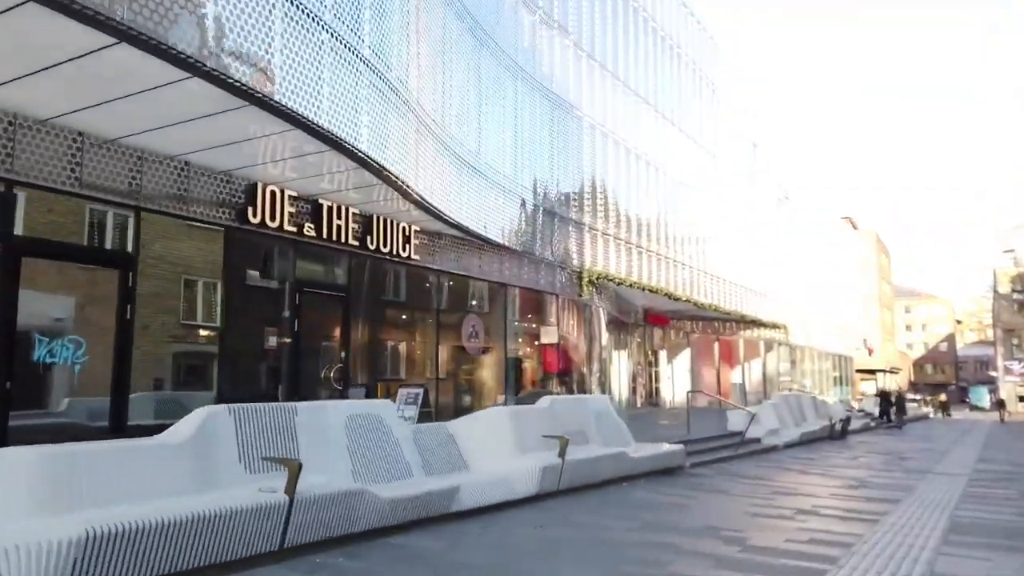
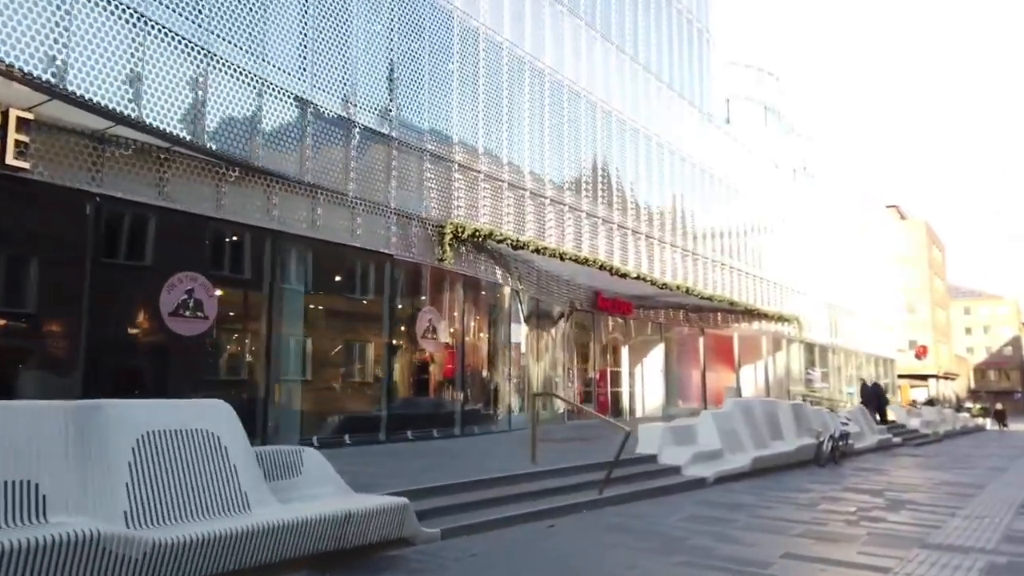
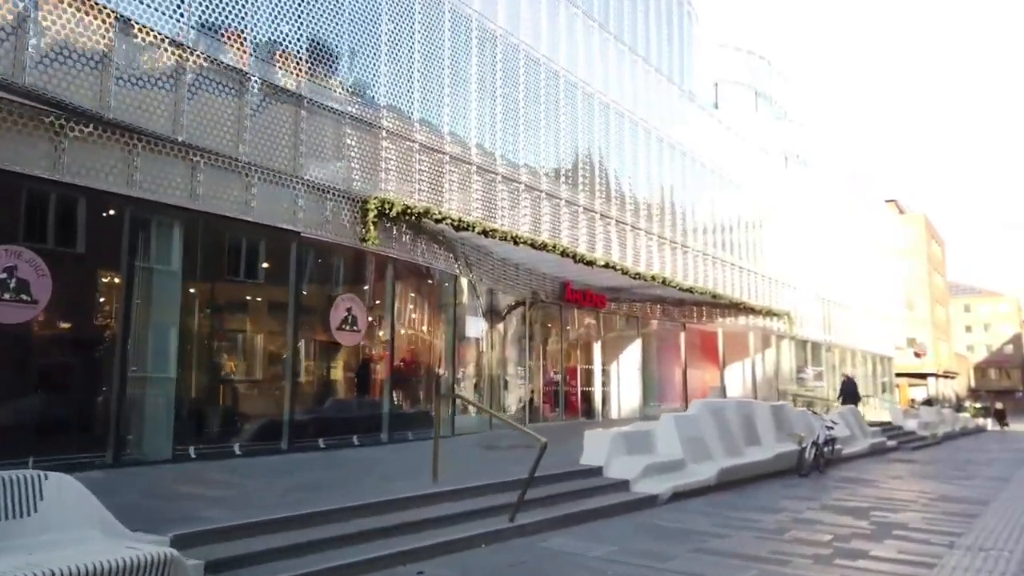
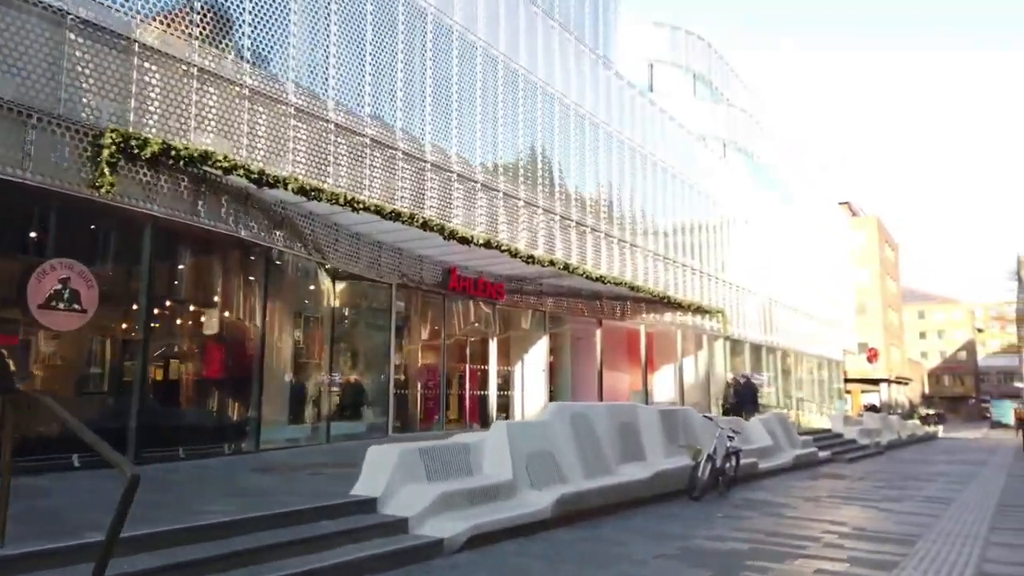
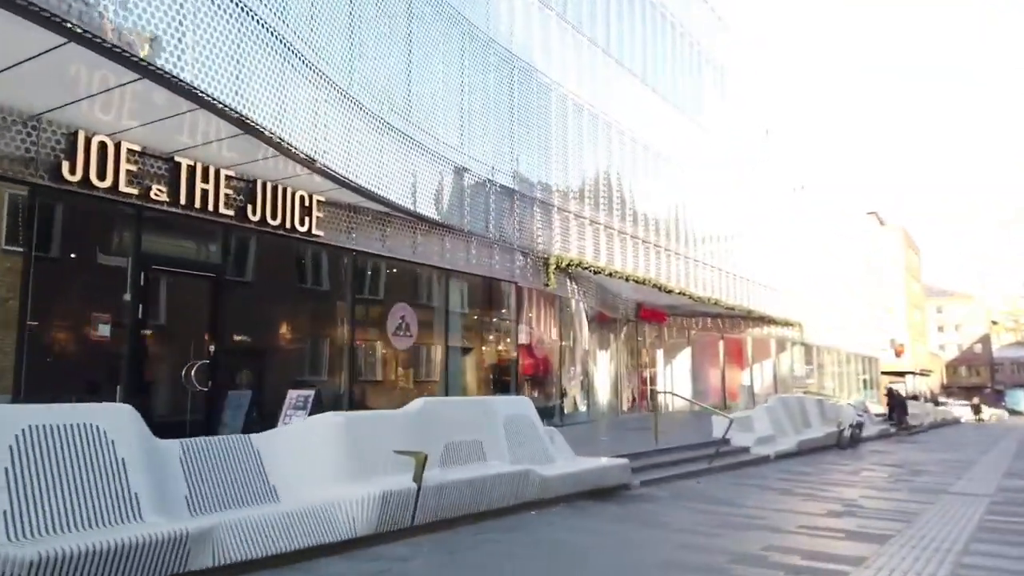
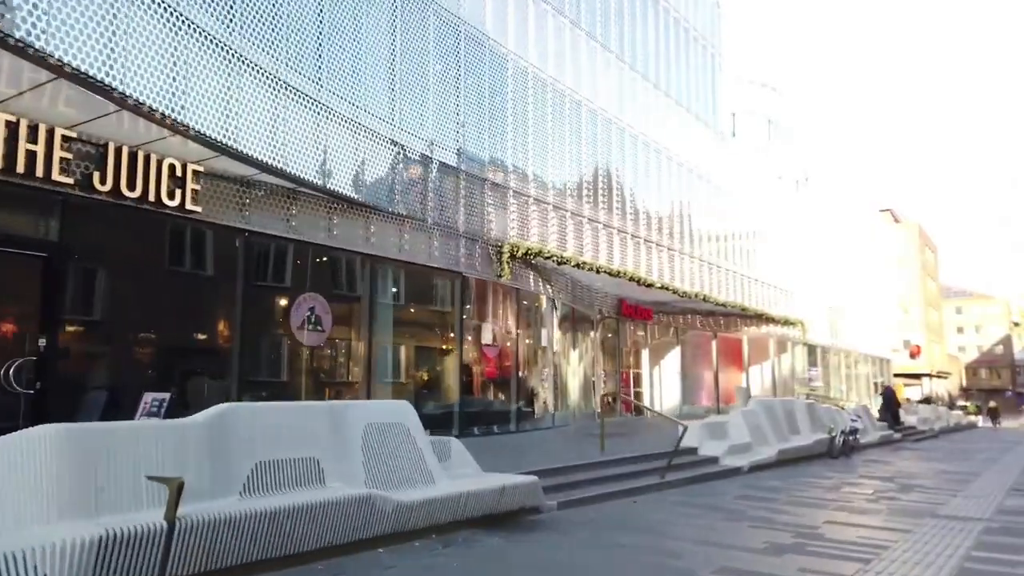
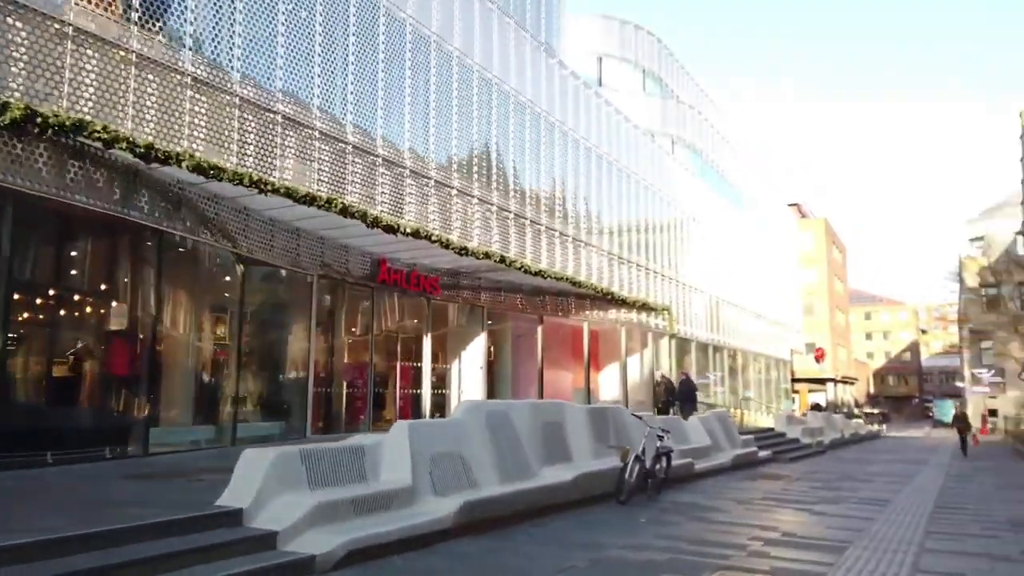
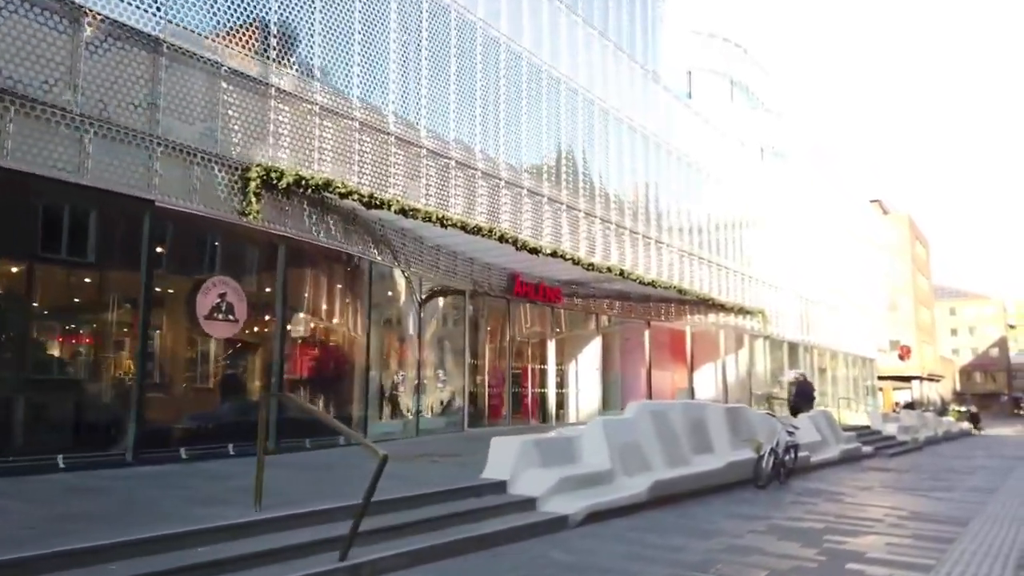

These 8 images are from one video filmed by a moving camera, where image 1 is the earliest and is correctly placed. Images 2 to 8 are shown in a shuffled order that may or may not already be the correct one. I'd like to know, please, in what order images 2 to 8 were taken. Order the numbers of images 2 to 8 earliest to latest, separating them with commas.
5, 6, 2, 3, 8, 4, 7
